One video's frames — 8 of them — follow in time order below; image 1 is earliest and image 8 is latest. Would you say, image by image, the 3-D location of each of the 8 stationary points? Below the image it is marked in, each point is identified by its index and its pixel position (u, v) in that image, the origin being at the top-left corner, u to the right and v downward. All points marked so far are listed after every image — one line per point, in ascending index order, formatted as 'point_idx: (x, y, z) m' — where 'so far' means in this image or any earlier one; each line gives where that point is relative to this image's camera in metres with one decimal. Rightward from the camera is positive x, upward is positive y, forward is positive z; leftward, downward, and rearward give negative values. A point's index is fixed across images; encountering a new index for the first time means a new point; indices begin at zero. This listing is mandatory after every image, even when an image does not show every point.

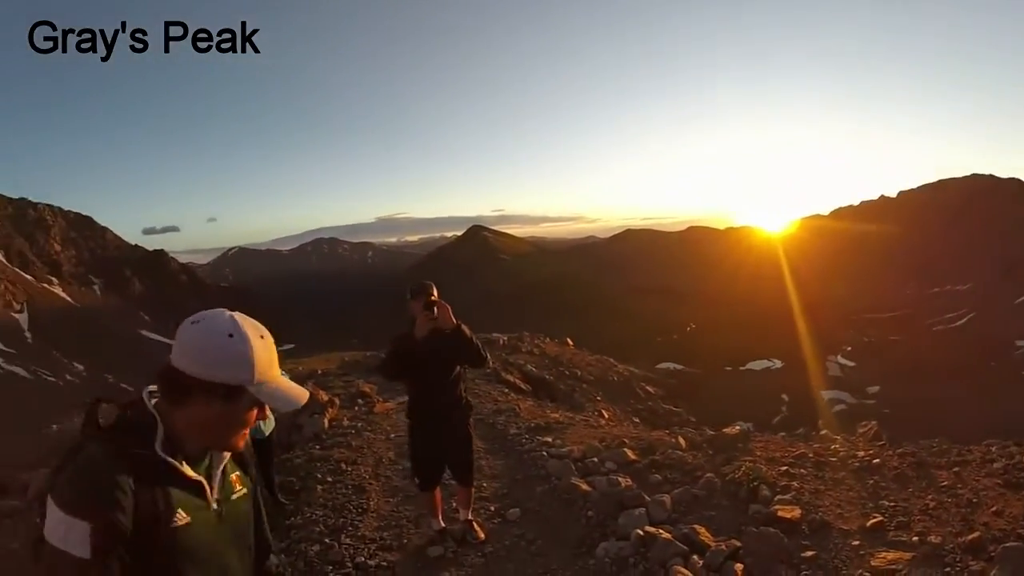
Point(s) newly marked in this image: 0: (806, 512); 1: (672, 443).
0: (+3.8, -2.9, +9.7) m
1: (+3.0, -2.6, +12.7) m
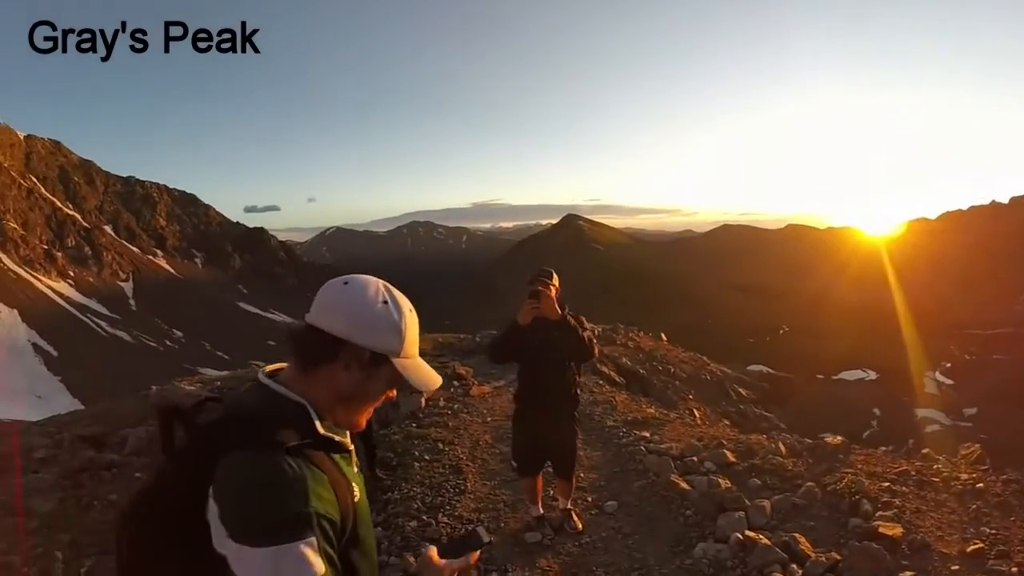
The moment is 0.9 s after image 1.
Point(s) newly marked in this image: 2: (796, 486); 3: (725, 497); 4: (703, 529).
0: (+4.8, -3.0, +9.2) m
1: (+4.3, -2.6, +12.3) m
2: (+4.1, -2.8, +10.8) m
3: (+3.0, -2.8, +10.3) m
4: (+2.6, -3.2, +9.8) m
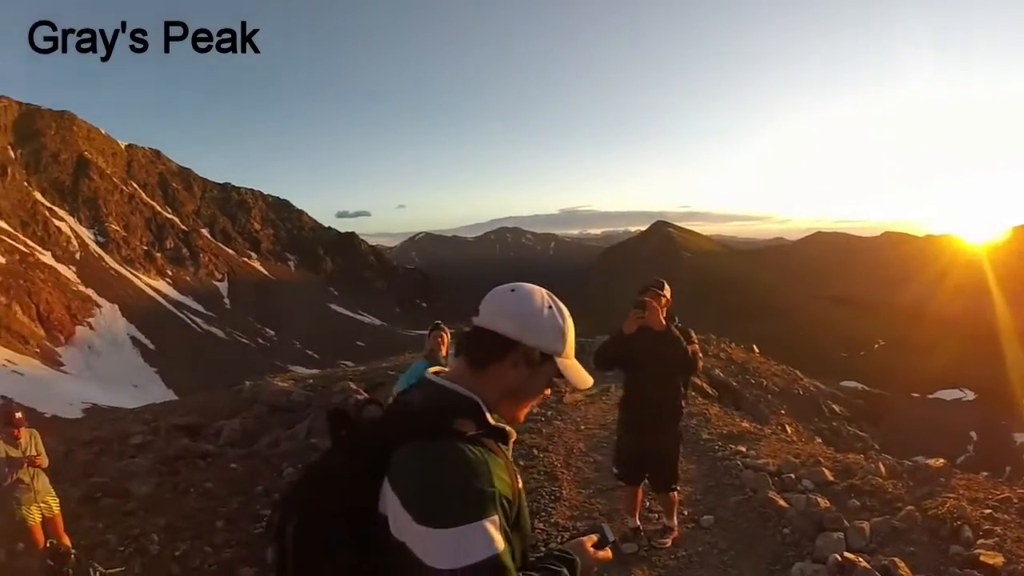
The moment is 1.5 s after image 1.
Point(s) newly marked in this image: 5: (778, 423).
0: (+5.8, -3.2, +8.8) m
1: (+5.6, -2.8, +11.9) m
2: (+5.2, -3.0, +10.4) m
3: (+4.0, -3.0, +10.0) m
4: (+3.6, -3.3, +9.6) m
5: (+6.8, -3.5, +19.6) m
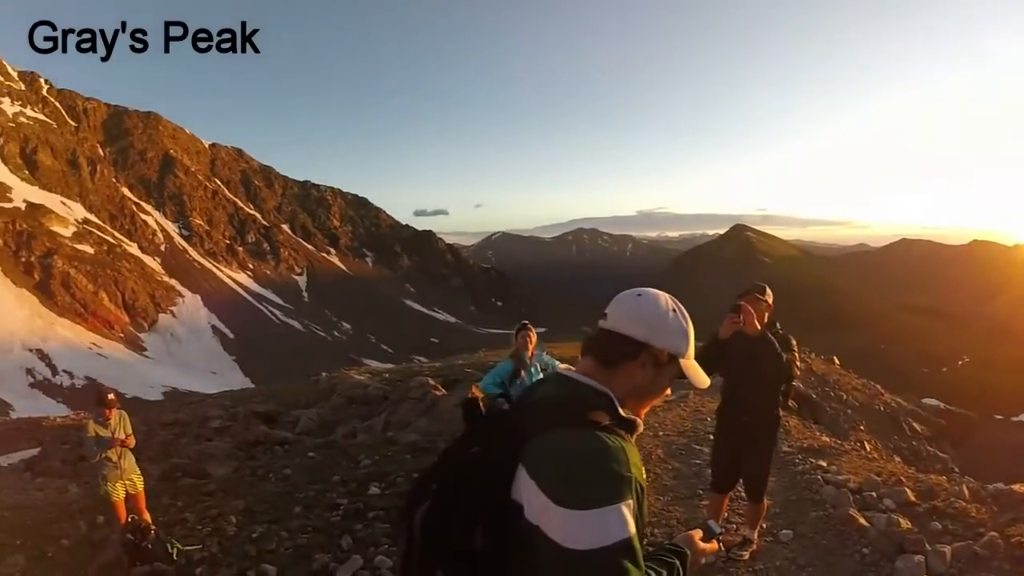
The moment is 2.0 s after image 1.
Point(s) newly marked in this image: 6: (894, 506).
0: (+6.6, -3.4, +8.4) m
1: (+6.6, -3.1, +11.5) m
2: (+6.1, -3.3, +10.1) m
3: (+4.9, -3.2, +9.7) m
4: (+4.4, -3.5, +9.4) m
5: (+8.5, -3.8, +19.1) m
6: (+5.4, -3.2, +11.0) m
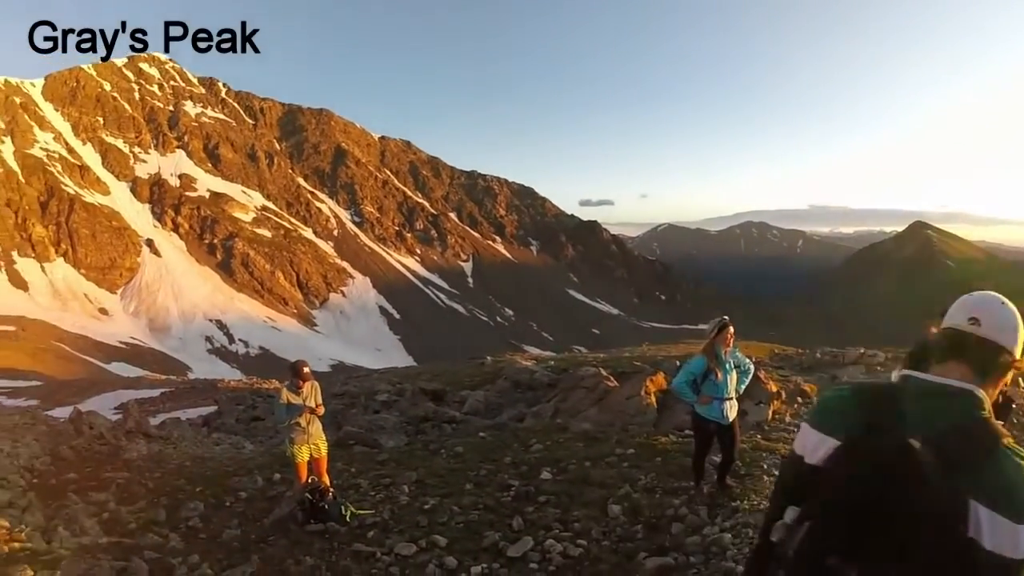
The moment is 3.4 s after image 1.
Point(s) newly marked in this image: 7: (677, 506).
0: (+8.3, -3.7, +7.5) m
1: (+9.0, -3.3, +10.6) m
2: (+8.2, -3.5, +9.2) m
3: (+7.0, -3.4, +9.2) m
4: (+6.5, -3.7, +8.9) m
5: (+12.3, -3.9, +17.7) m
6: (+7.7, -3.3, +10.3) m
7: (+2.9, -3.8, +13.2) m
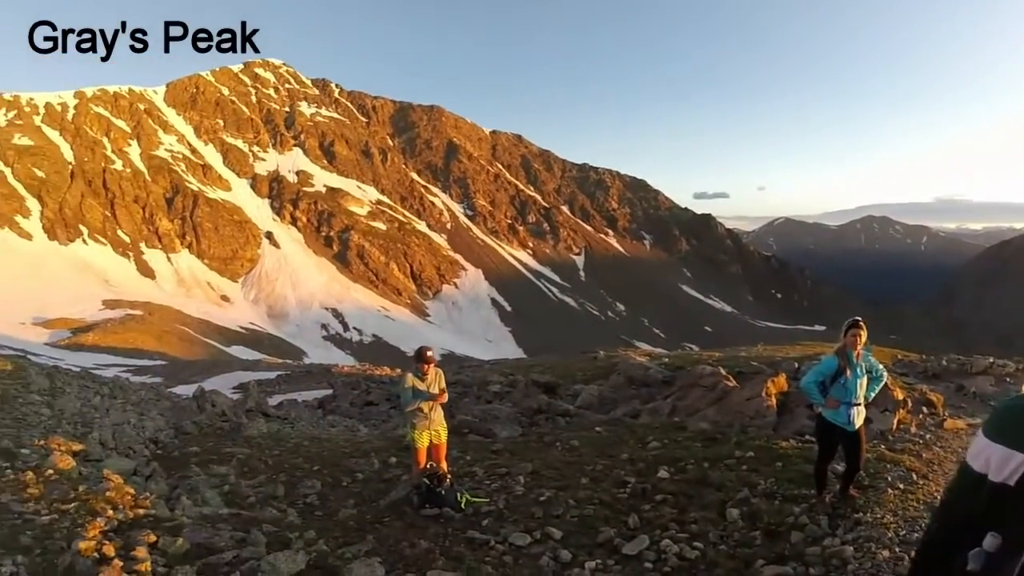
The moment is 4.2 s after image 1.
0: (+9.5, -3.8, +6.7) m
1: (+10.6, -3.3, +9.6) m
2: (+9.6, -3.6, +8.4) m
3: (+8.4, -3.5, +8.5) m
4: (+7.8, -3.8, +8.3) m
5: (+14.9, -3.8, +16.1) m
6: (+9.2, -3.4, +9.5) m
7: (+5.0, -3.9, +13.1) m
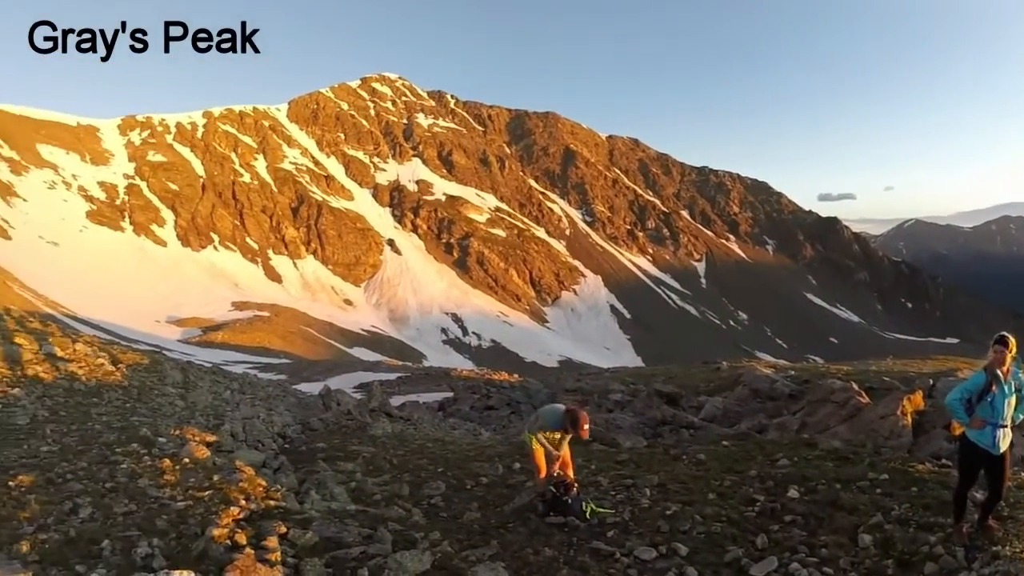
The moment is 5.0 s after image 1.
0: (+10.3, -3.8, +5.3) m
1: (+11.8, -3.3, +8.0) m
2: (+10.7, -3.6, +7.0) m
3: (+9.5, -3.5, +7.3) m
4: (+8.9, -3.9, +7.2) m
5: (+17.1, -3.8, +13.8) m
6: (+10.5, -3.5, +8.1) m
7: (+6.8, -4.2, +12.3) m
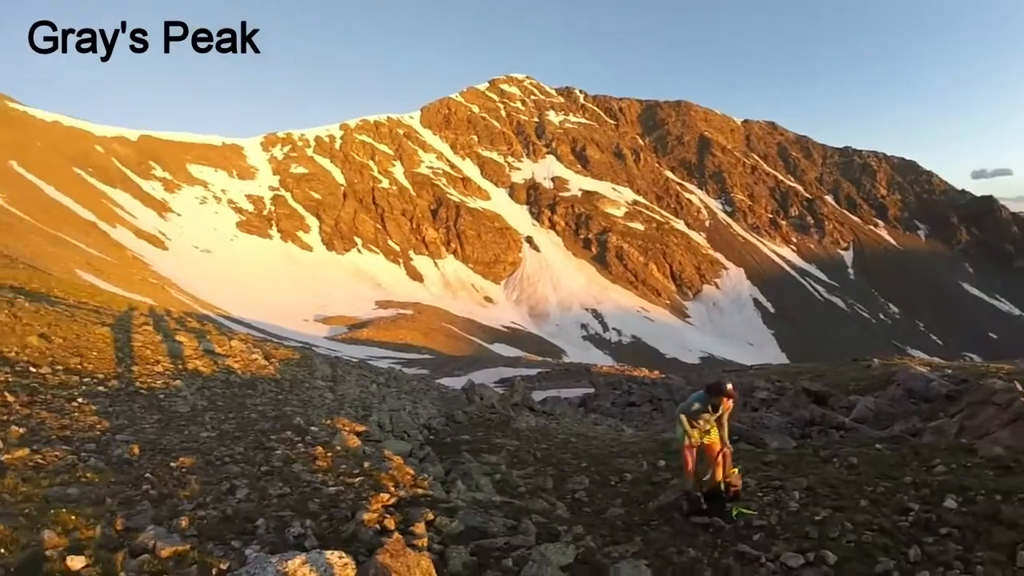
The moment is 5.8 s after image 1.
0: (+10.7, -3.7, +3.6) m
1: (+12.6, -3.2, +6.0) m
2: (+11.4, -3.5, +5.1) m
3: (+10.2, -3.5, +5.6) m
4: (+9.6, -3.8, +5.7) m
5: (+18.8, -3.6, +10.8) m
6: (+11.3, -3.4, +6.3) m
7: (+8.4, -4.1, +11.1) m
